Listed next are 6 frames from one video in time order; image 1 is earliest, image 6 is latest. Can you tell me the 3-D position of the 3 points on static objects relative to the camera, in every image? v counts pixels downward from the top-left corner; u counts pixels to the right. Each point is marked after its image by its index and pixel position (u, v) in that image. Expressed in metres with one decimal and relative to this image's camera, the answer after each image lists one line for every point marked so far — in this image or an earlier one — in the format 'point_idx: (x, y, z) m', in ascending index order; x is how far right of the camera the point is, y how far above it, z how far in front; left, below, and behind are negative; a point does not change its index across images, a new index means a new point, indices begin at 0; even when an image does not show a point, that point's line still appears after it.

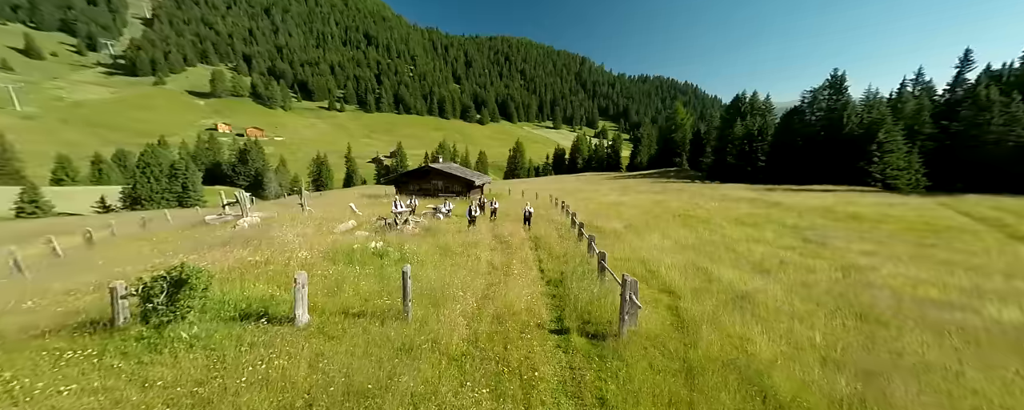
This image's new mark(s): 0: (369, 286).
0: (-3.9, -2.2, +8.4) m
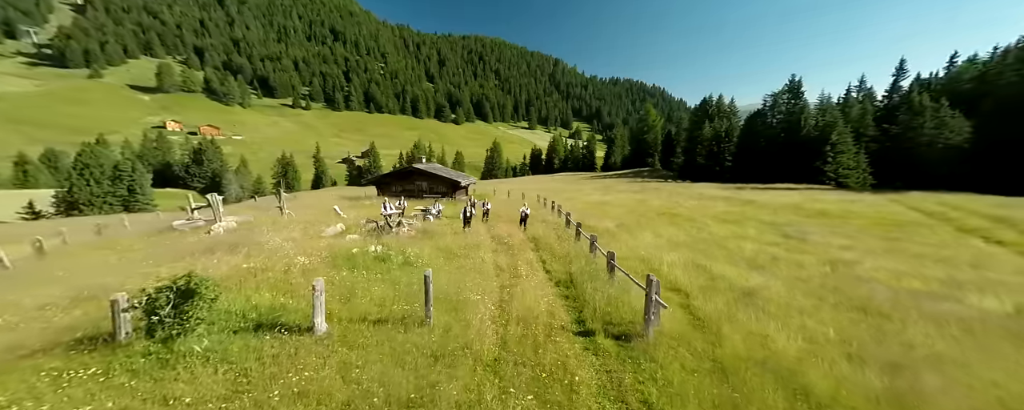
0: (-3.4, -2.3, +8.2) m
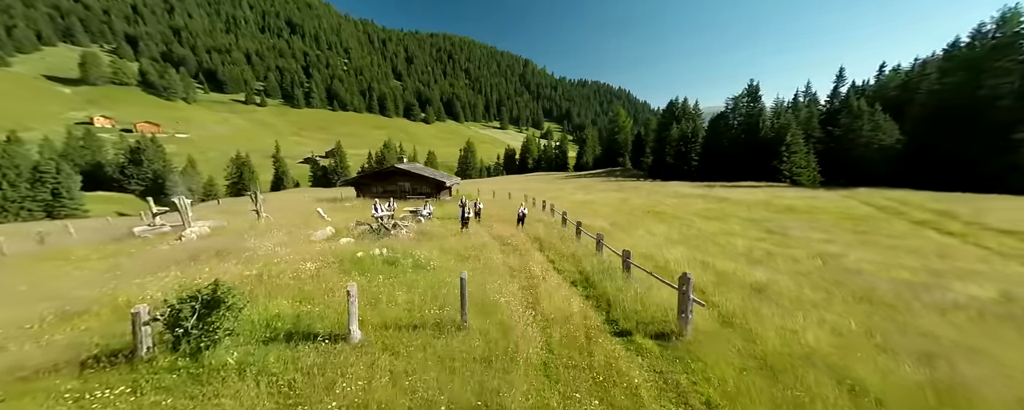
0: (-2.7, -2.3, +8.0) m
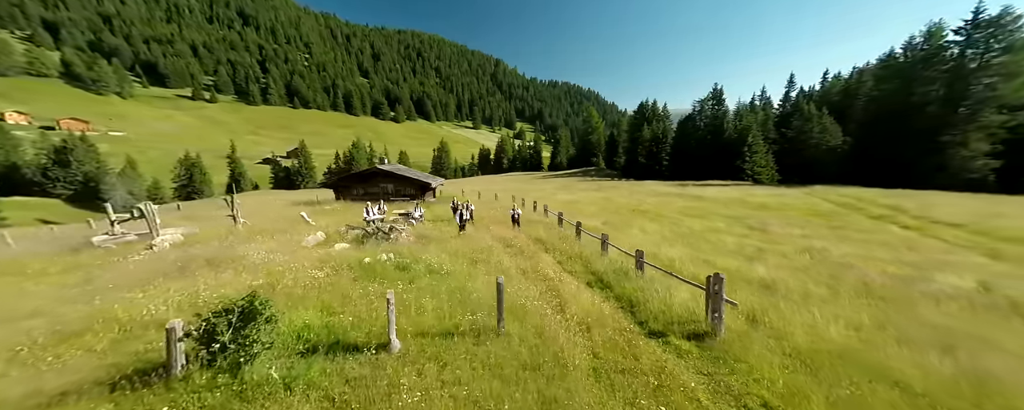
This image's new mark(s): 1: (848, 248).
0: (-2.1, -2.4, +7.9) m
1: (+21.0, -2.7, +19.5) m
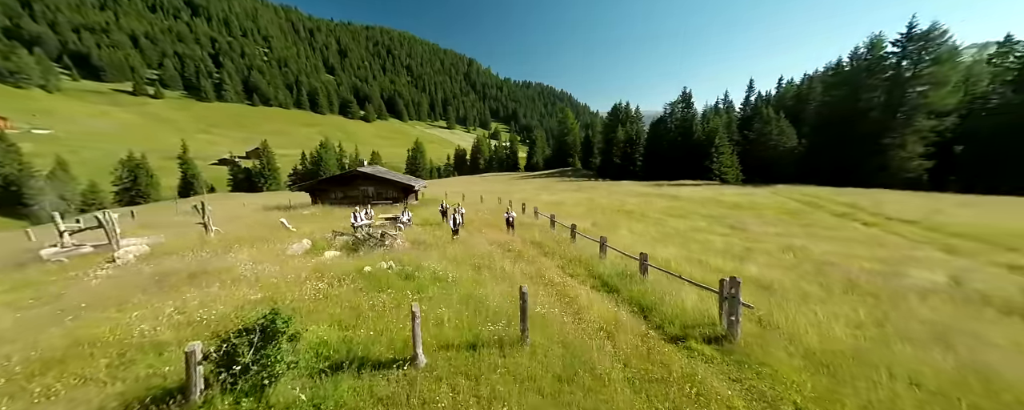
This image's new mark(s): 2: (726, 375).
0: (-1.7, -2.7, +7.8) m
1: (+20.8, -2.7, +20.5) m
2: (+3.5, -2.8, +5.1) m
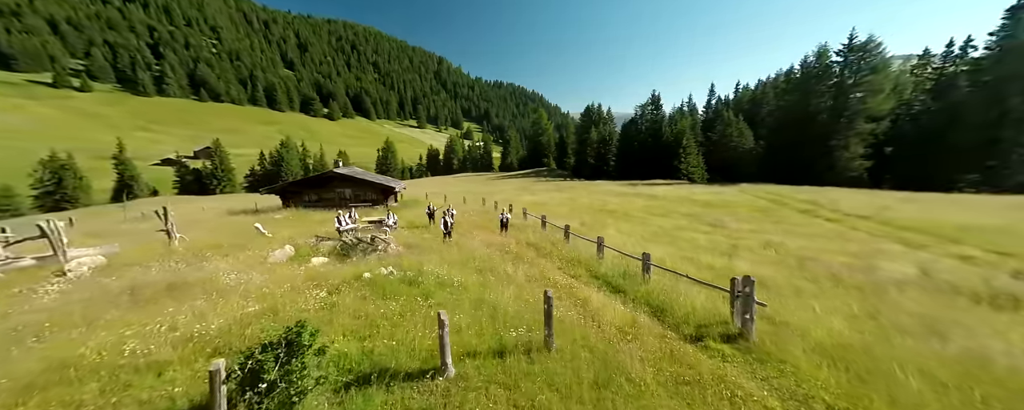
0: (-1.2, -2.8, +7.7) m
1: (+20.5, -2.6, +21.7) m
2: (+4.1, -2.8, +5.3) m
